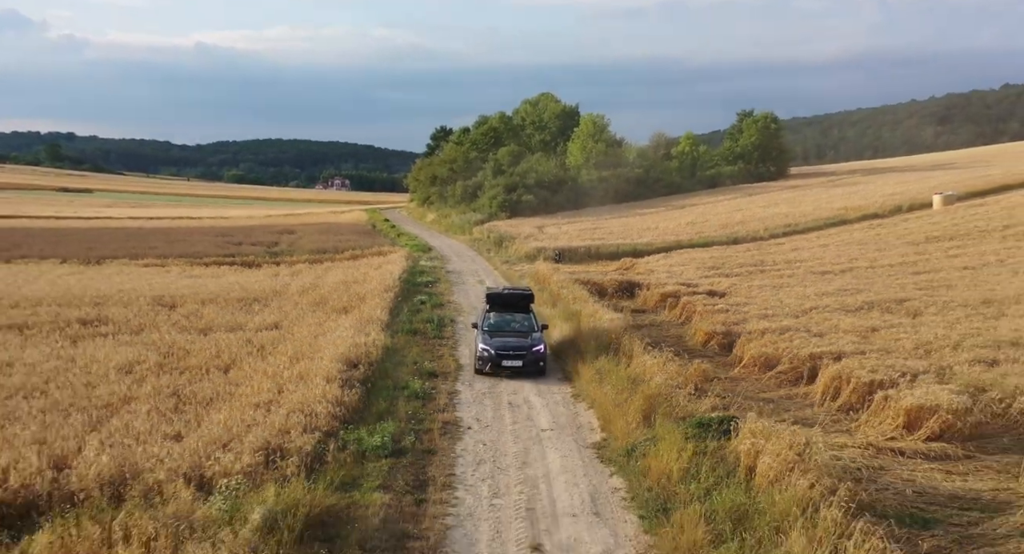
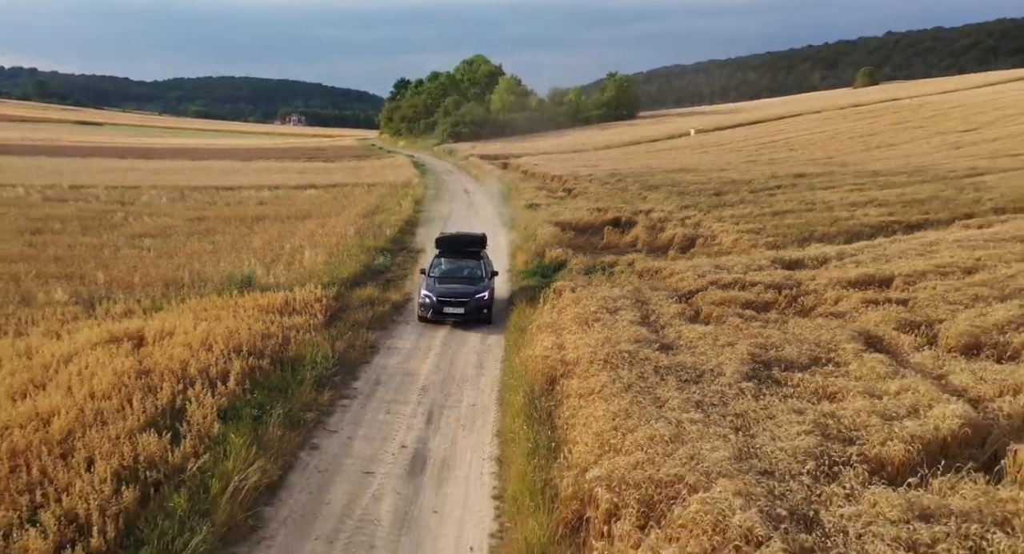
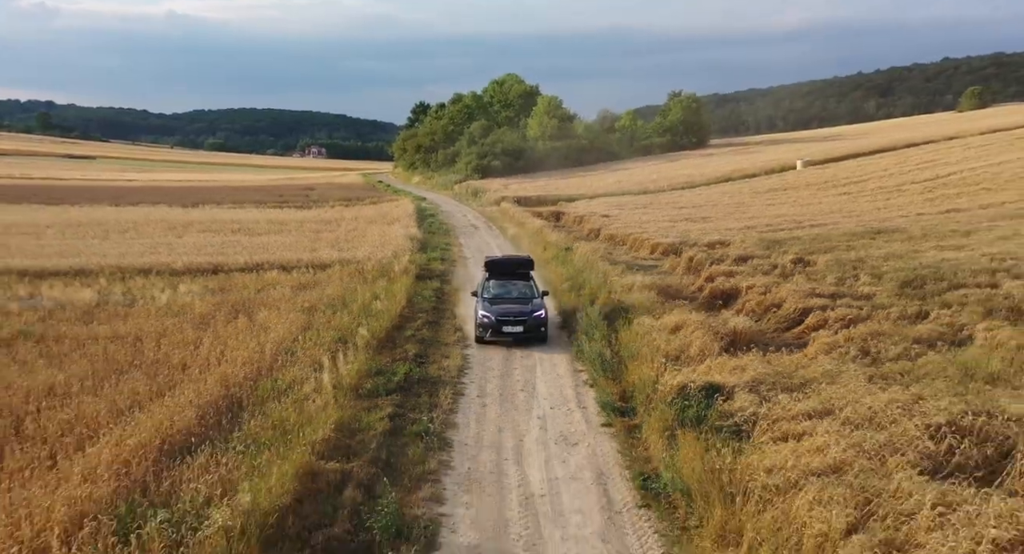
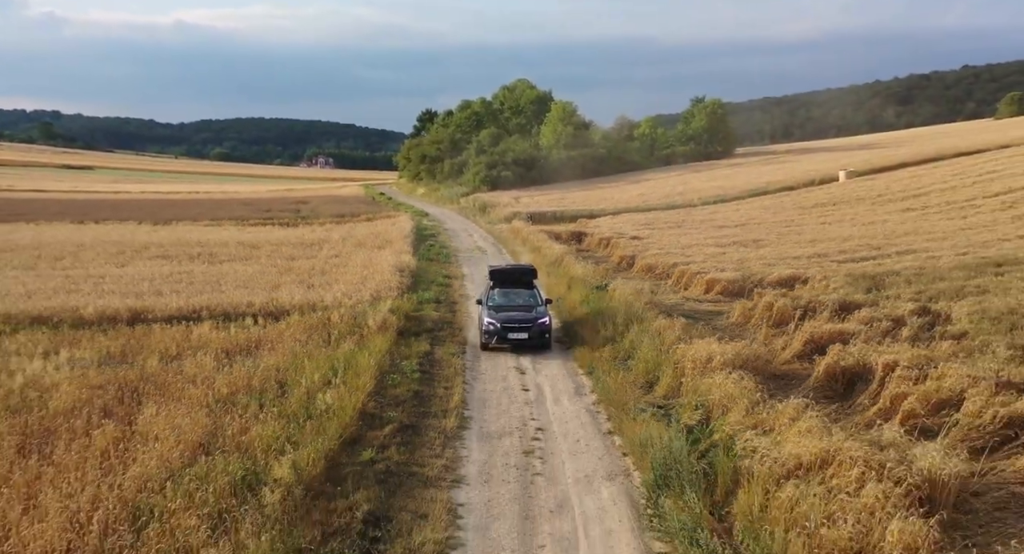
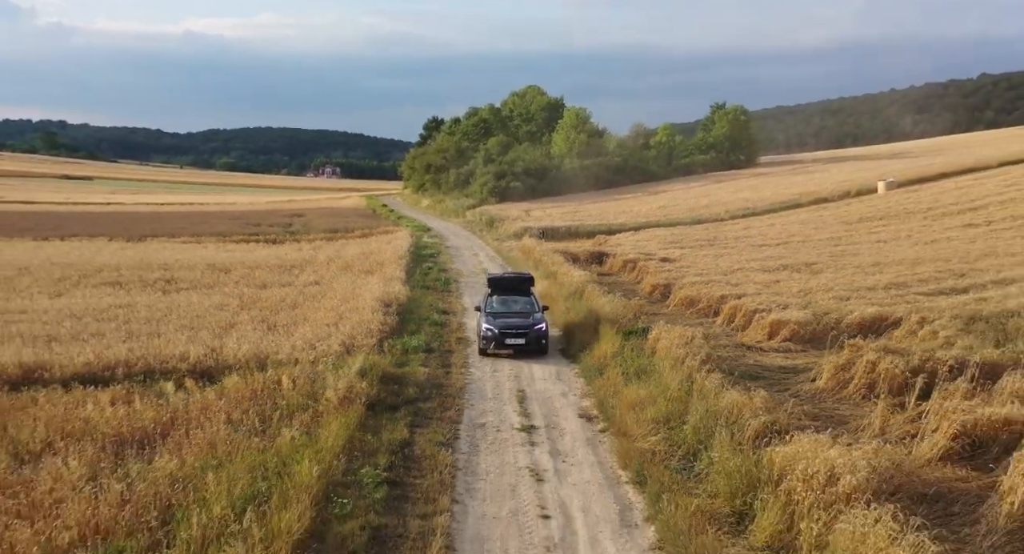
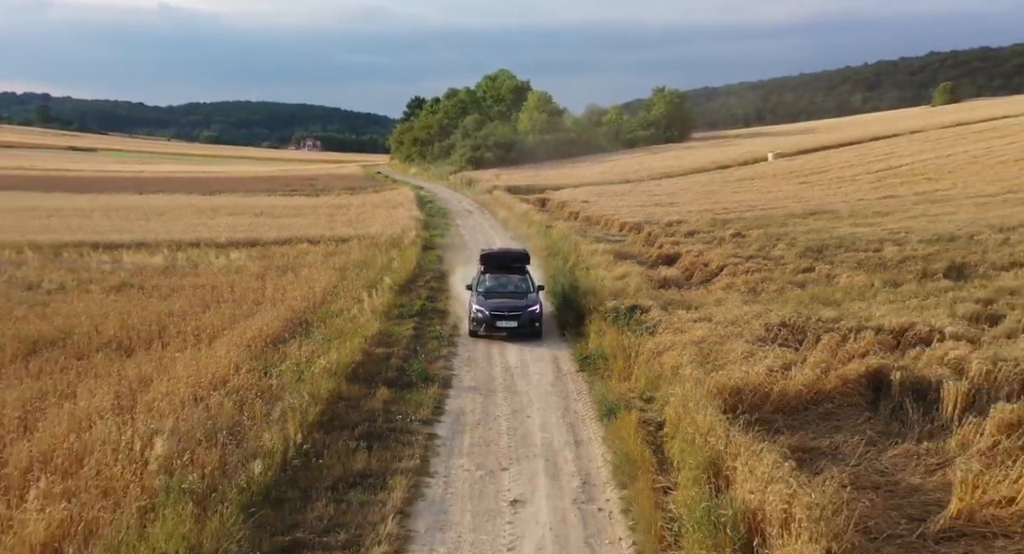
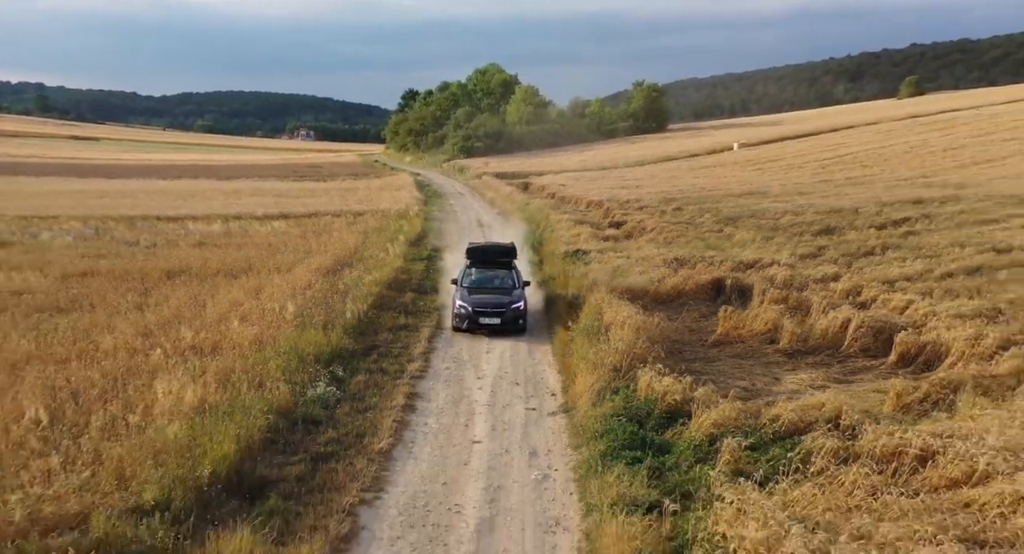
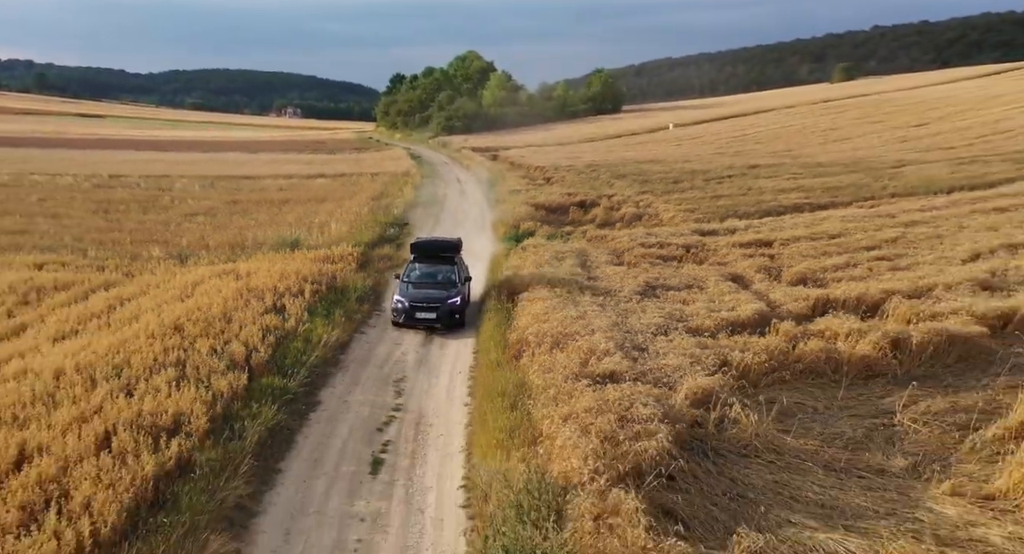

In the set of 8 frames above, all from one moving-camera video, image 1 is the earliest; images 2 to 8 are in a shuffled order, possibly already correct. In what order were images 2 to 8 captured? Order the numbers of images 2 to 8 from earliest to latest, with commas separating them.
5, 4, 3, 6, 7, 2, 8
